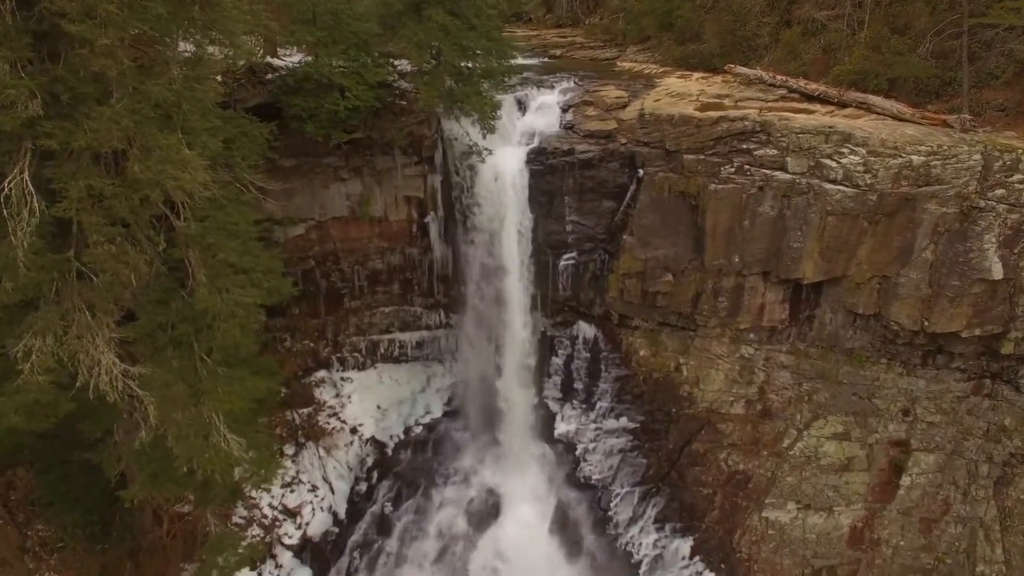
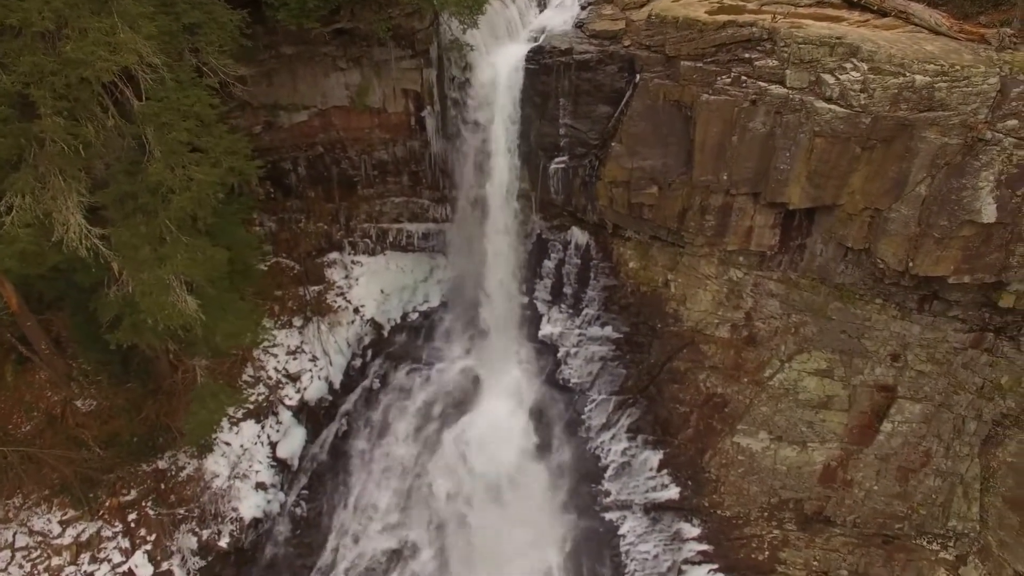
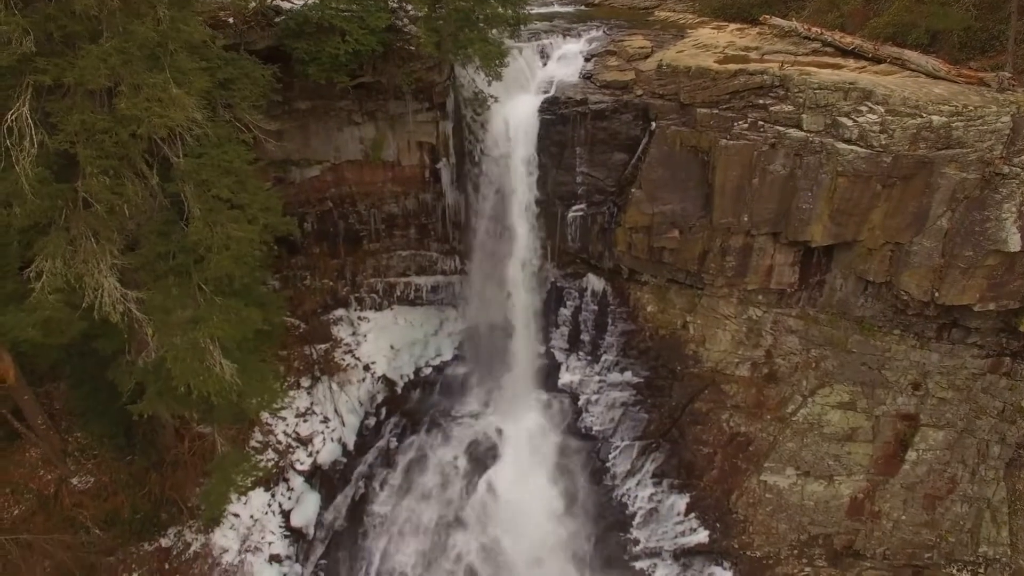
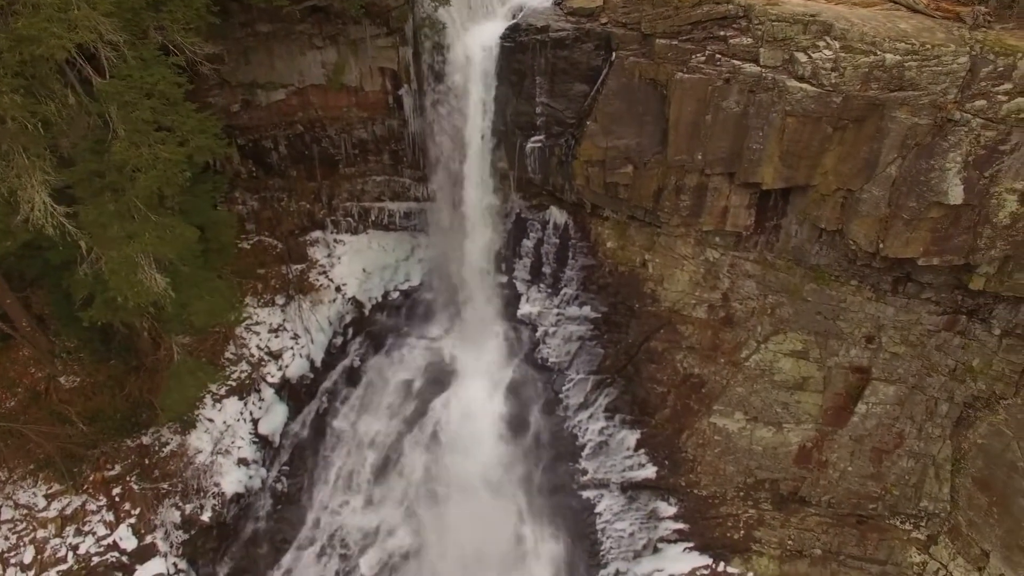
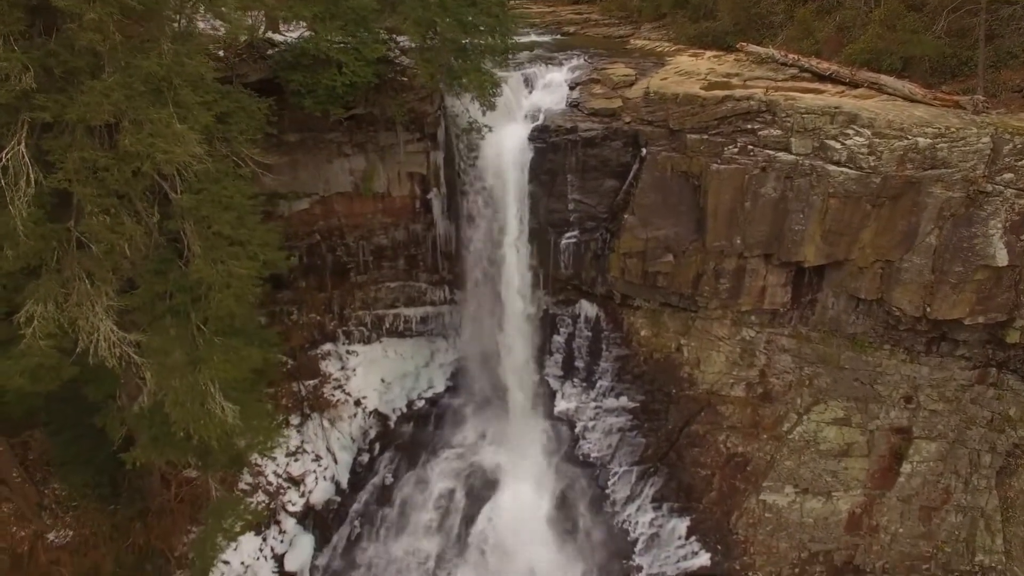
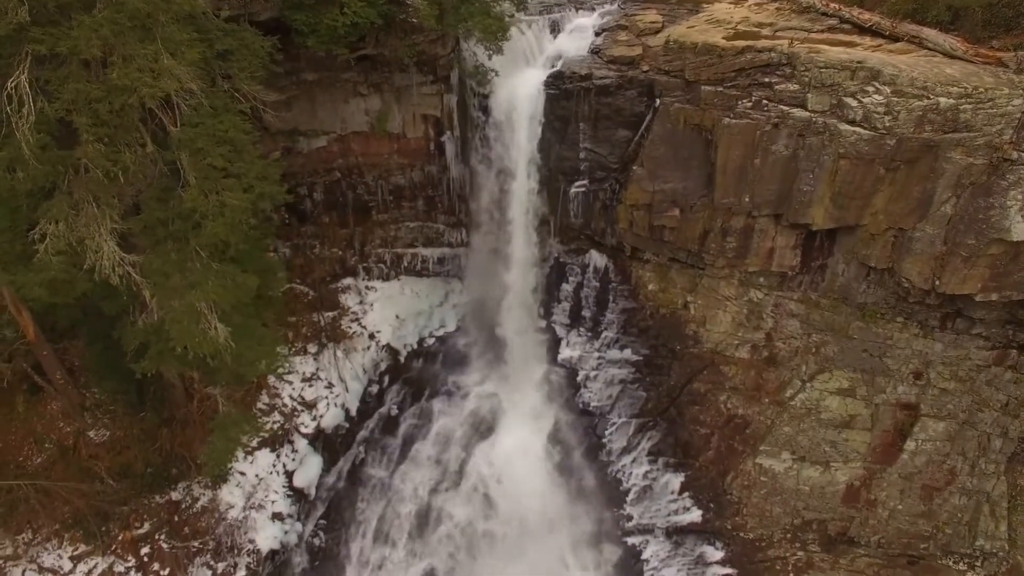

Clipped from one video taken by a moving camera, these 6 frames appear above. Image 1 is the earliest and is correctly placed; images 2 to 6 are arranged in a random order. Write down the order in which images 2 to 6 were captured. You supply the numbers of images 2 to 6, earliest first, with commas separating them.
5, 3, 6, 2, 4
